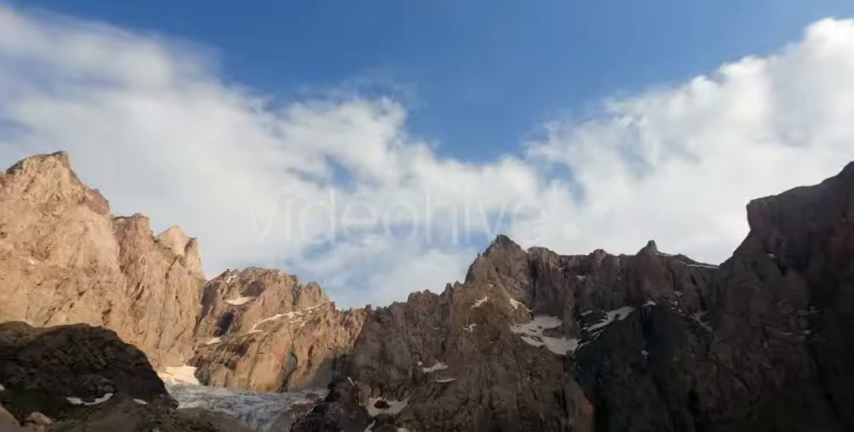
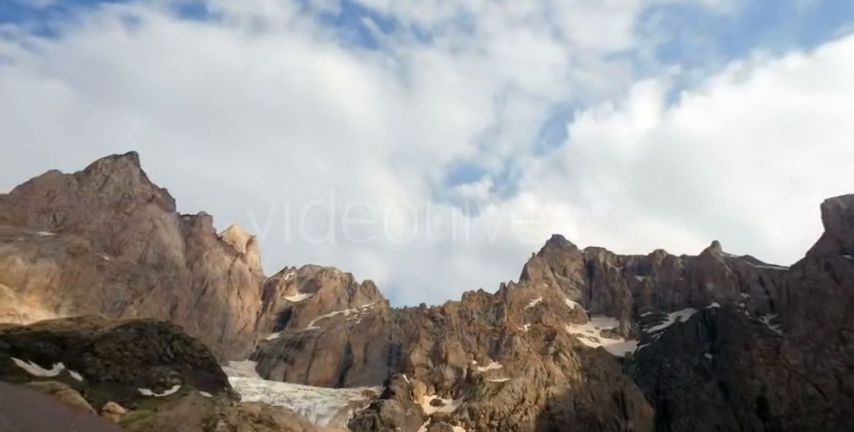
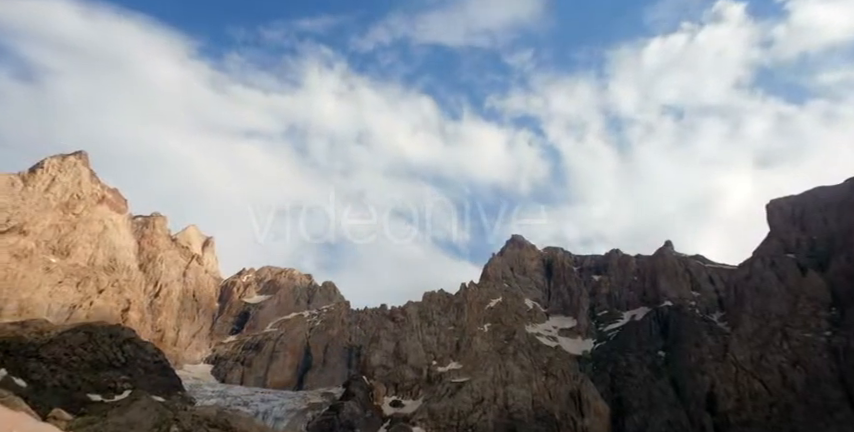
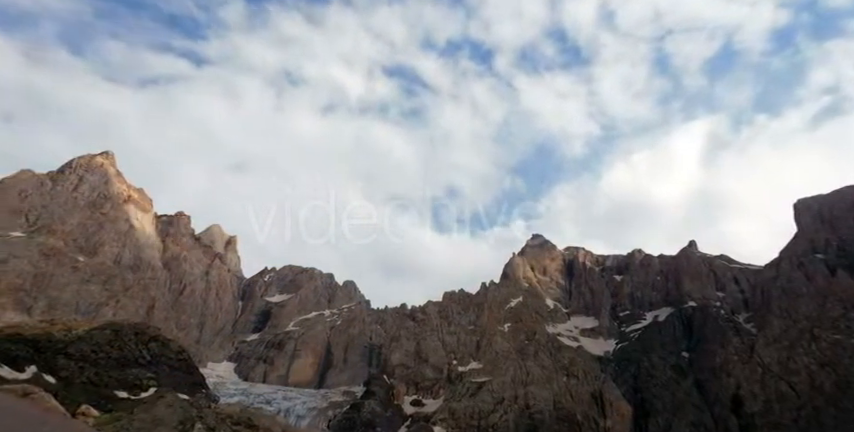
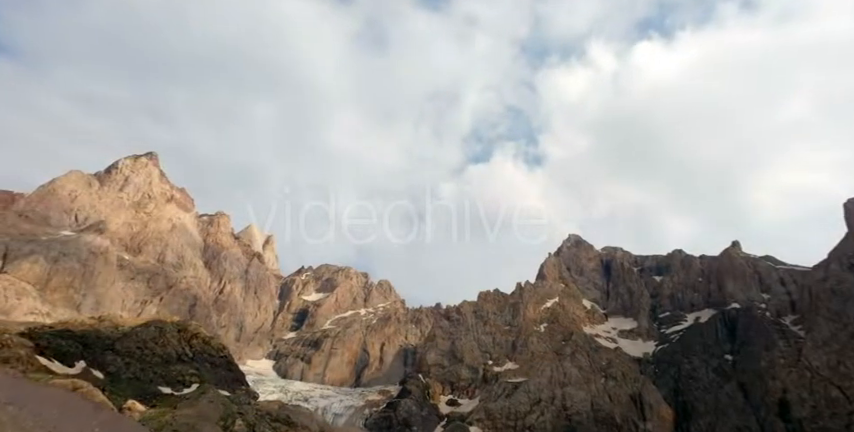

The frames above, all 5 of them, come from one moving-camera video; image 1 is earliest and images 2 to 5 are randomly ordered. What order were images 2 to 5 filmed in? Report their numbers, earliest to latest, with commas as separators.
3, 4, 2, 5
